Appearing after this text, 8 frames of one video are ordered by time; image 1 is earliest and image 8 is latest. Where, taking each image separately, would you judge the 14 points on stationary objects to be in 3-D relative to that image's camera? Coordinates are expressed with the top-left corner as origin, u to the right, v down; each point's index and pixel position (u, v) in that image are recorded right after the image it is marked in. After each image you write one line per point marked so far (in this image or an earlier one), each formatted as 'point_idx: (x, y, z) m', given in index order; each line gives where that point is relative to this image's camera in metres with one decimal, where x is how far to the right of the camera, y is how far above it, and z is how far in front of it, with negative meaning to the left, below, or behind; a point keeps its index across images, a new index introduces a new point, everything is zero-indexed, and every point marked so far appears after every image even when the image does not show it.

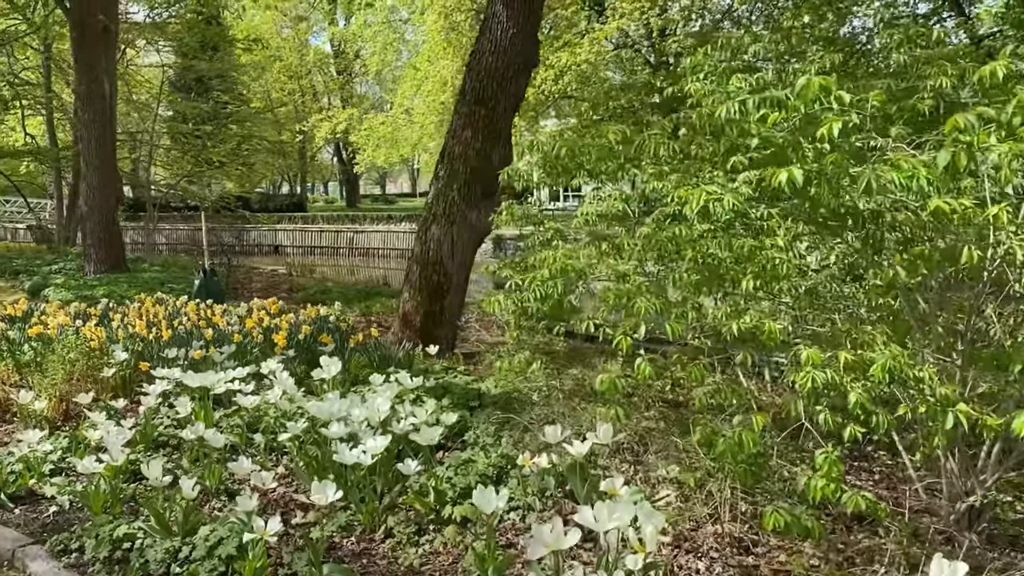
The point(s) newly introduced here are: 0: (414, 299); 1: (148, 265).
0: (-0.9, -0.1, +7.8) m
1: (-6.2, +0.4, +14.9) m
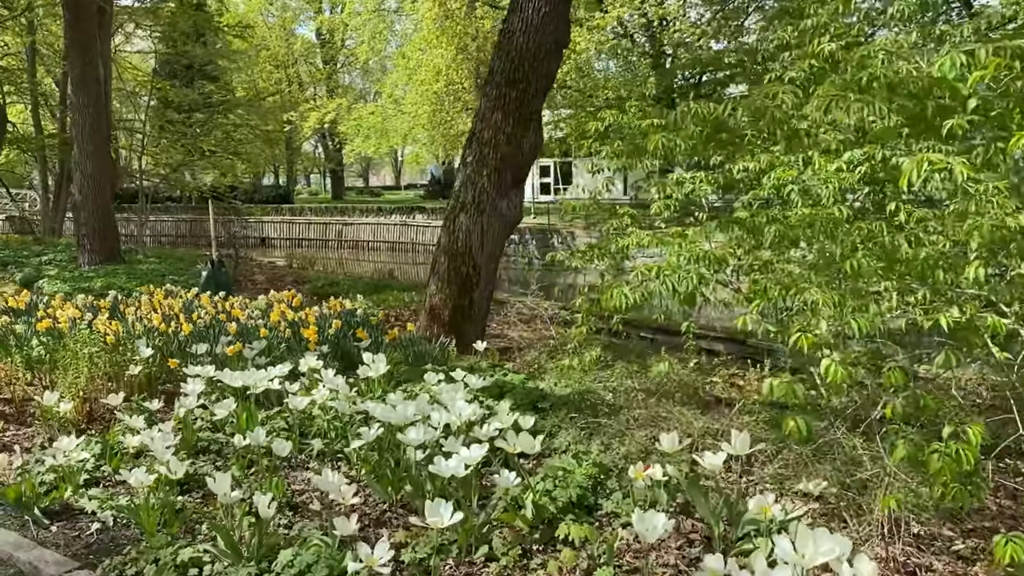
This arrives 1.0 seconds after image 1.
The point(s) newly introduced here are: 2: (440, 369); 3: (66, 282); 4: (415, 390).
0: (-0.6, 0.0, +7.4) m
1: (-6.1, +0.5, +14.4) m
2: (-0.4, -0.5, +5.1) m
3: (-5.3, +0.1, +10.5) m
4: (-0.5, -0.5, +4.3) m
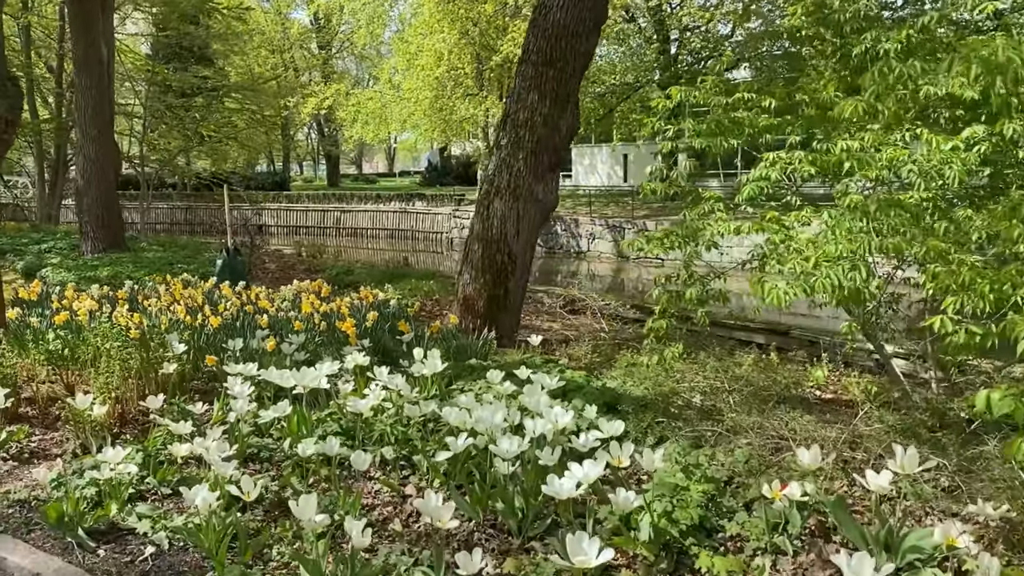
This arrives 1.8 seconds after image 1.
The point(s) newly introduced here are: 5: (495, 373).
0: (-0.3, 0.0, +7.0) m
1: (-5.8, +0.7, +14.0) m
2: (-0.1, -0.4, +4.8) m
3: (-5.1, +0.2, +10.1) m
4: (-0.1, -0.5, +3.9) m
5: (-0.1, -0.4, +3.8) m
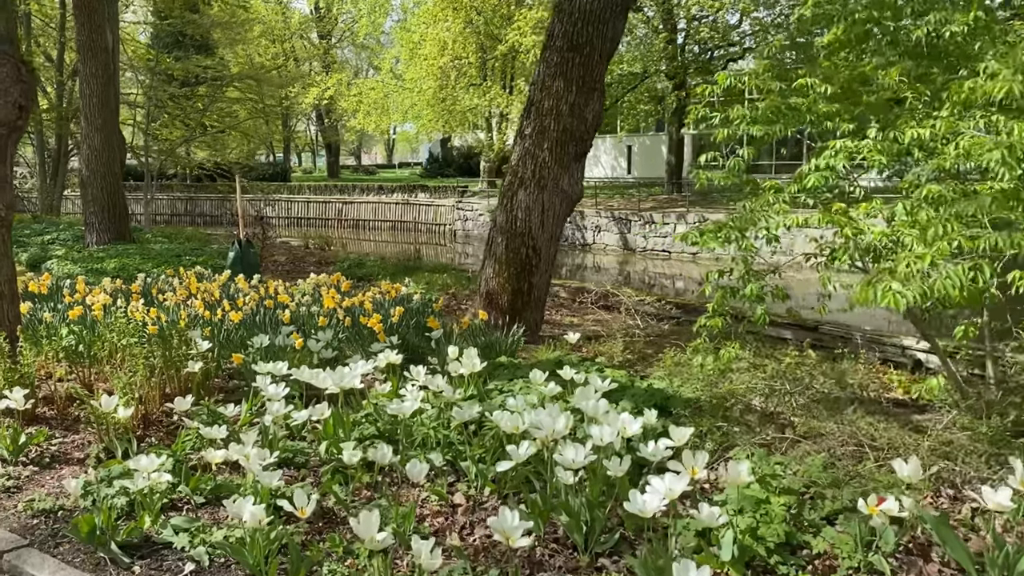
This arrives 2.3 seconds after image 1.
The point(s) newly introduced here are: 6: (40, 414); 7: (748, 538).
0: (-0.1, +0.1, +6.8) m
1: (-5.7, +0.8, +13.8) m
2: (+0.1, -0.4, +4.6) m
3: (-4.9, +0.3, +9.9) m
4: (+0.1, -0.4, +3.7) m
5: (+0.1, -0.4, +3.6) m
6: (-2.2, -0.6, +4.1) m
7: (+0.6, -0.7, +2.4) m
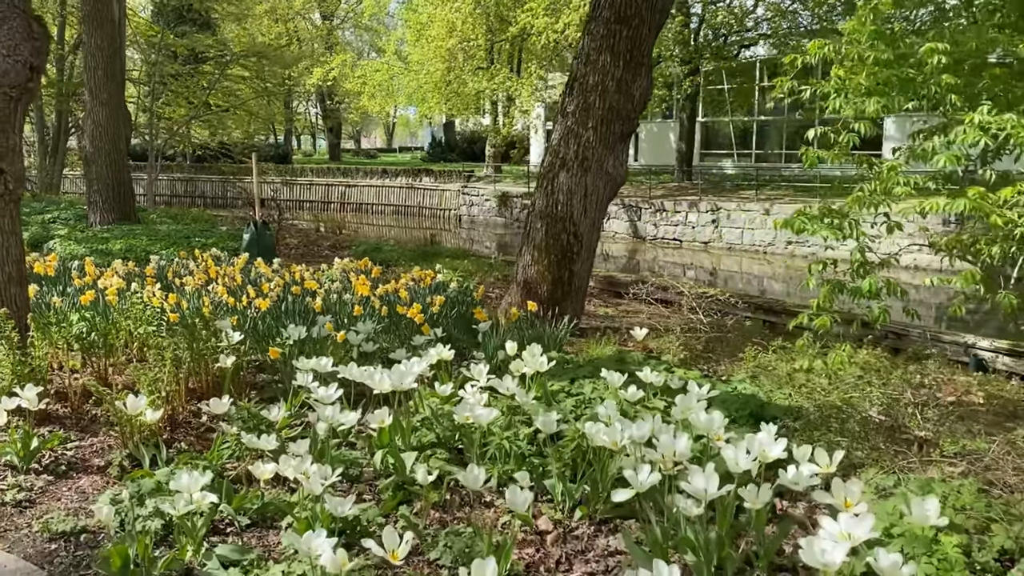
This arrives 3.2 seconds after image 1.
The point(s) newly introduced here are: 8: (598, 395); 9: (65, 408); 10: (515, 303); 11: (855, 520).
0: (+0.2, +0.2, +6.4) m
1: (-5.4, +1.1, +13.3) m
2: (+0.4, -0.4, +4.1) m
3: (-4.6, +0.5, +9.5) m
4: (+0.3, -0.4, +3.3) m
5: (+0.4, -0.3, +3.2) m
6: (-1.9, -0.5, +3.6) m
7: (+0.9, -0.7, +2.0) m
8: (+0.4, -0.4, +3.6) m
9: (-1.9, -0.5, +3.7) m
10: (0.0, -0.1, +6.5) m
11: (+0.7, -0.5, +1.9) m
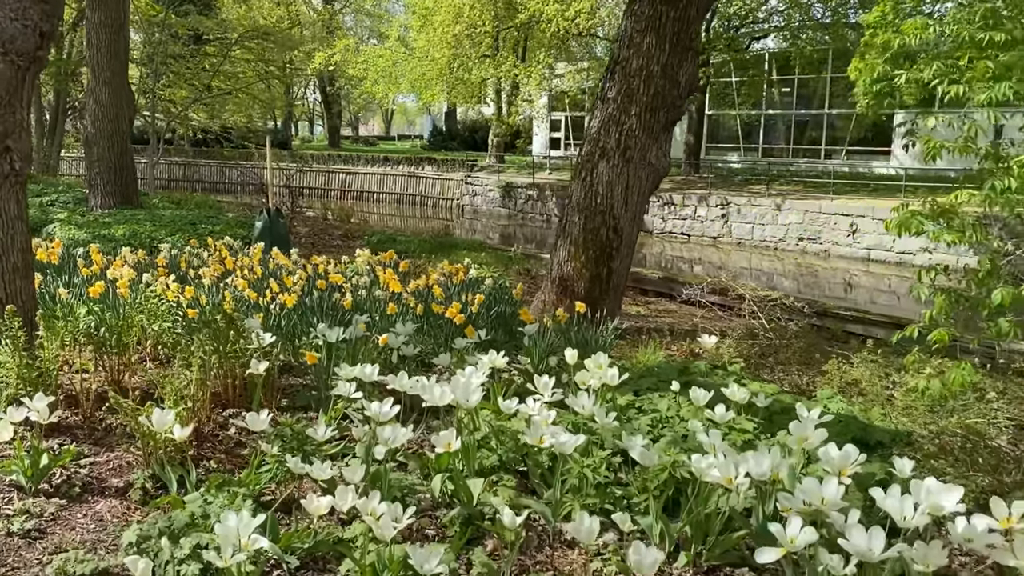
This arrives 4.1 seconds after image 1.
0: (+0.4, +0.2, +6.0) m
1: (-5.2, +1.3, +12.9) m
2: (+0.6, -0.4, +3.8) m
3: (-4.4, +0.6, +9.0) m
4: (+0.6, -0.4, +2.9) m
5: (+0.7, -0.3, +2.8) m
6: (-1.6, -0.5, +3.2) m
7: (+1.2, -0.7, +1.6) m
8: (+0.6, -0.5, +3.2) m
9: (-1.6, -0.5, +3.3) m
10: (+0.3, -0.1, +6.1) m
11: (+1.0, -0.5, +1.5) m
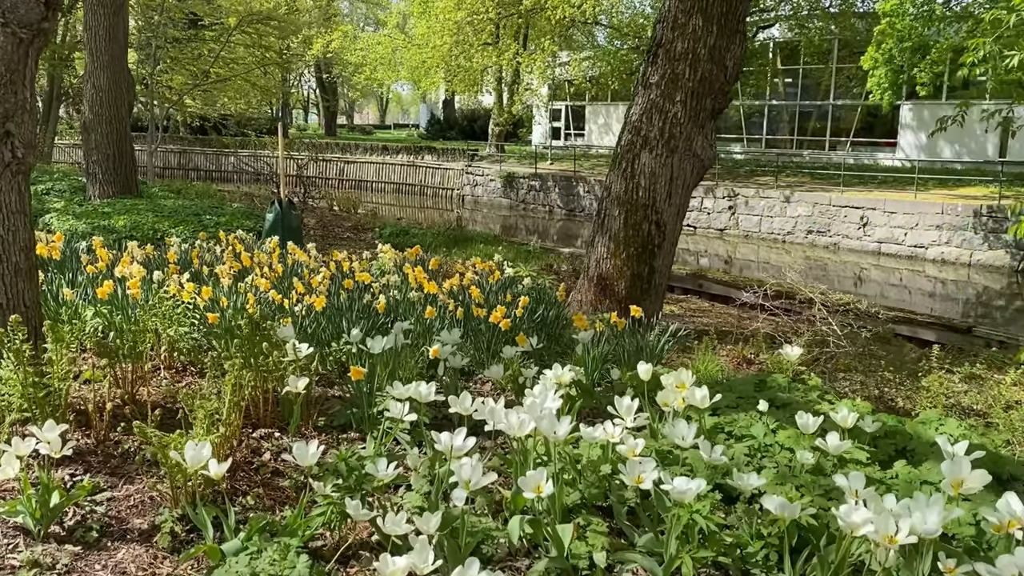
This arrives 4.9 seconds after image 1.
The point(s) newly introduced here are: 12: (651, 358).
0: (+0.6, +0.2, +5.6) m
1: (-5.0, +1.4, +12.4) m
2: (+0.9, -0.4, +3.4) m
3: (-4.2, +0.7, +8.6) m
4: (+0.8, -0.5, +2.5) m
5: (+0.9, -0.4, +2.4) m
6: (-1.4, -0.5, +2.8) m
7: (+1.4, -0.8, +1.2) m
8: (+0.8, -0.5, +2.8) m
9: (-1.4, -0.5, +2.9) m
10: (+0.5, -0.1, +5.7) m
11: (+1.2, -0.6, +1.1) m
12: (+0.6, -0.3, +4.0) m
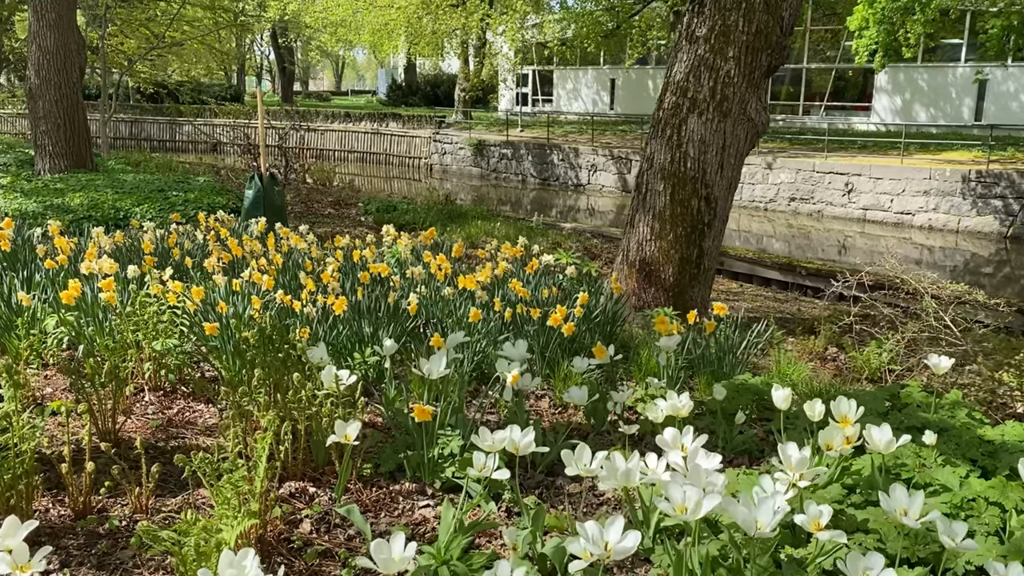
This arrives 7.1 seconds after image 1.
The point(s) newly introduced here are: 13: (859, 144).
0: (+0.8, +0.3, +4.9) m
1: (-5.2, +1.6, +11.4) m
2: (+1.1, -0.4, +2.7) m
3: (-4.2, +0.8, +7.7) m
4: (+1.1, -0.5, +1.9) m
5: (+1.2, -0.4, +1.8) m
6: (-1.1, -0.6, +2.1) m
7: (+1.8, -0.8, +0.6) m
8: (+1.1, -0.5, +2.2) m
9: (-1.1, -0.5, +2.2) m
10: (+0.6, 0.0, +5.0) m
11: (+1.6, -0.6, +0.5) m
12: (+0.9, -0.3, +3.3) m
13: (+7.9, +3.2, +19.8) m
